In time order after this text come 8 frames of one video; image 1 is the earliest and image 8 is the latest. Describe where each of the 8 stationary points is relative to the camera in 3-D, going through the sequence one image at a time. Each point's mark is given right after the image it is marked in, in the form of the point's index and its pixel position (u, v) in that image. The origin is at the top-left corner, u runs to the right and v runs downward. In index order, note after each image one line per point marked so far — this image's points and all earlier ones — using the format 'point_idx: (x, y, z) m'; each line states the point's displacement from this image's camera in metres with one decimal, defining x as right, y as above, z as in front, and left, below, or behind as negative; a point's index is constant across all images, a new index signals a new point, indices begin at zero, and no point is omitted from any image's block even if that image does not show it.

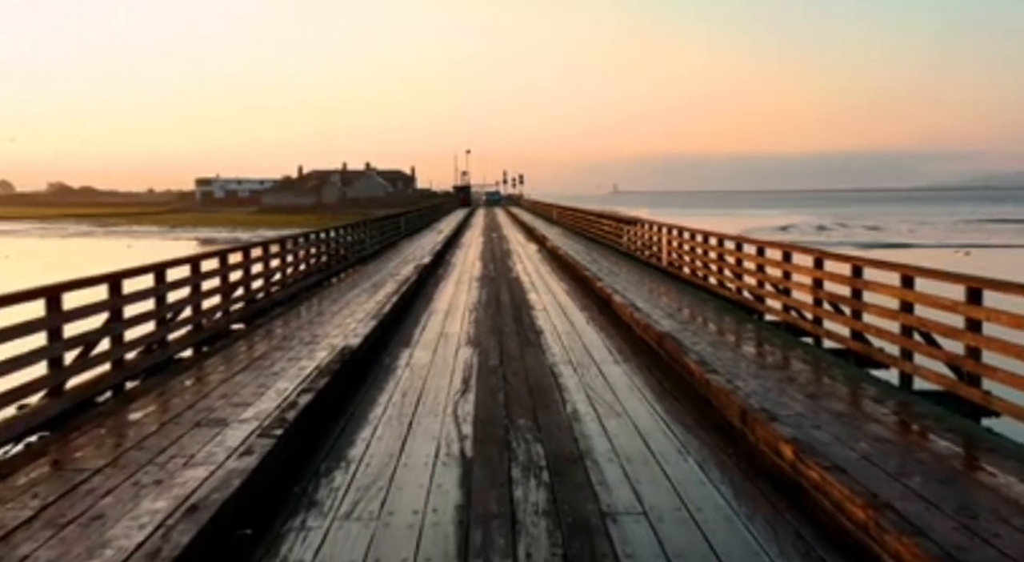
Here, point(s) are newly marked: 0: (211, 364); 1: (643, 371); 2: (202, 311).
0: (-2.9, -0.8, +7.3) m
1: (+1.3, -0.9, +7.4) m
2: (-3.4, -0.3, +8.3) m
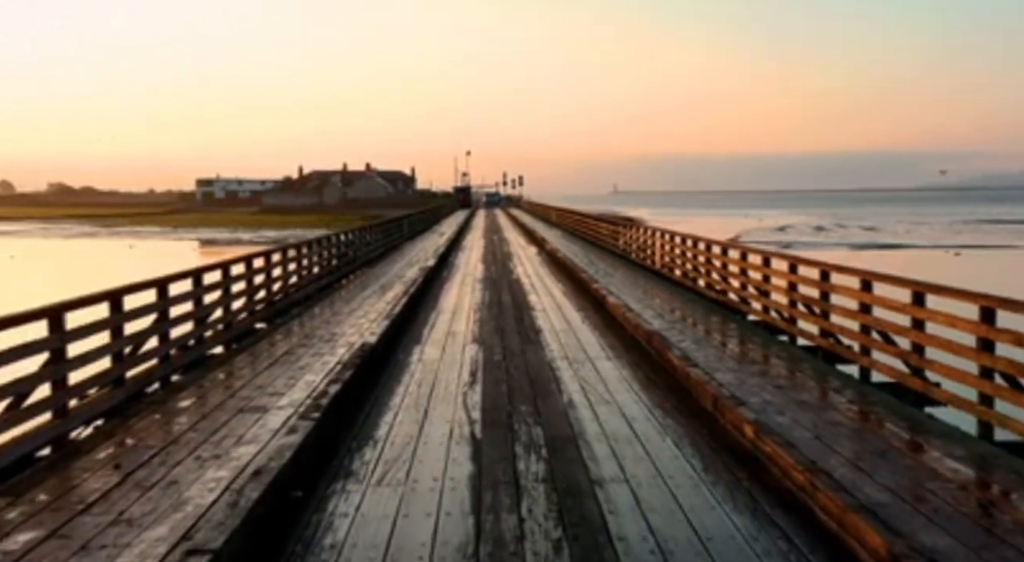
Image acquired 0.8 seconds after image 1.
0: (-2.9, -0.8, +8.0) m
1: (+1.3, -0.9, +8.1) m
2: (-3.4, -0.4, +9.1) m
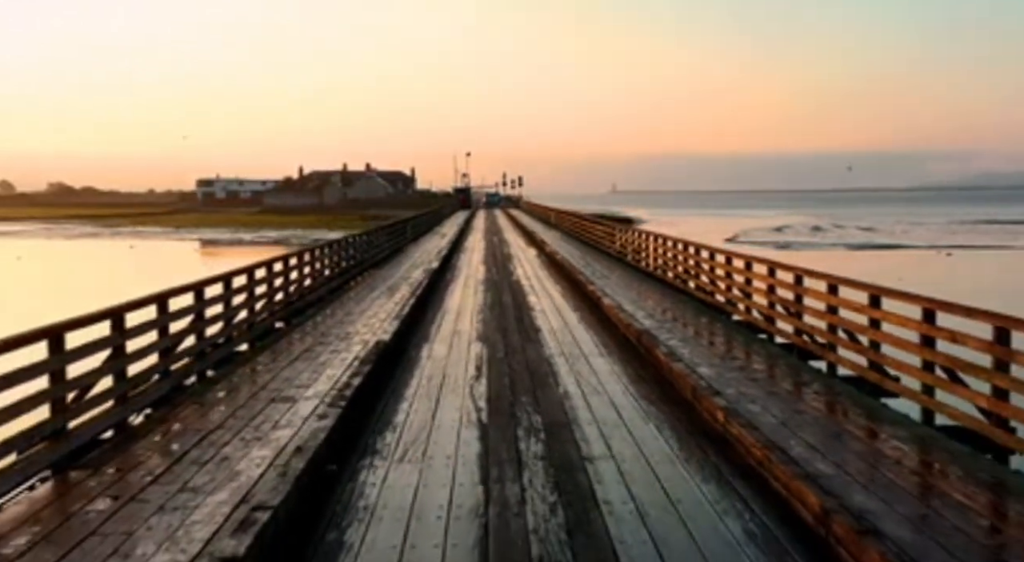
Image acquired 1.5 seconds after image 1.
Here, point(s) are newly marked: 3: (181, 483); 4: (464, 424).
0: (-2.9, -0.9, +8.7) m
1: (+1.3, -0.9, +8.9) m
2: (-3.4, -0.4, +9.8) m
3: (-2.1, -1.3, +4.7) m
4: (-0.4, -1.1, +6.0) m
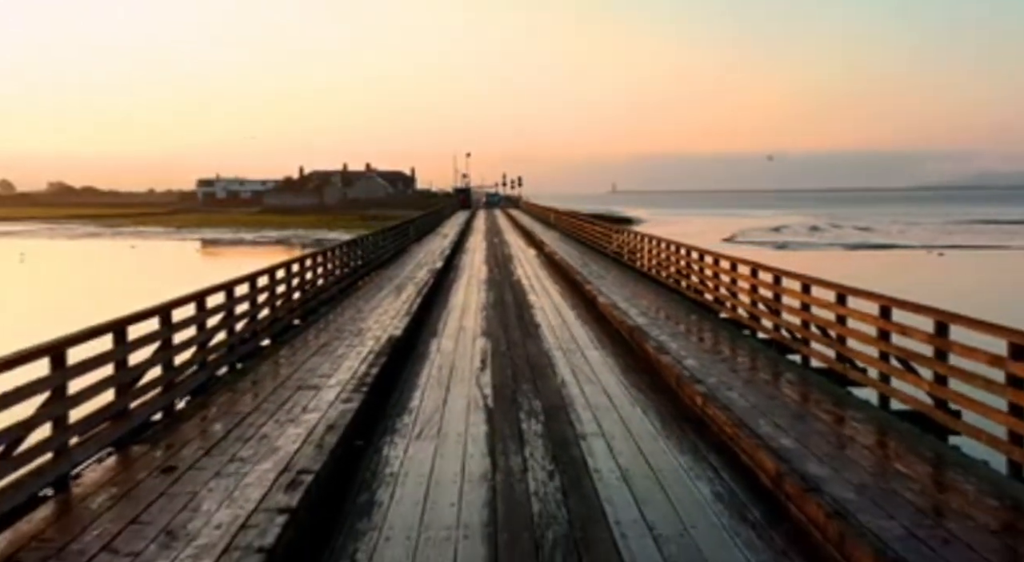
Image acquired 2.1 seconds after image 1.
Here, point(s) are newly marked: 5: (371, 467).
0: (-2.9, -0.9, +9.5) m
1: (+1.3, -0.9, +9.6) m
2: (-3.4, -0.4, +10.5) m
3: (-2.1, -1.3, +5.4) m
4: (-0.4, -1.1, +6.7) m
5: (-1.0, -1.3, +5.3) m
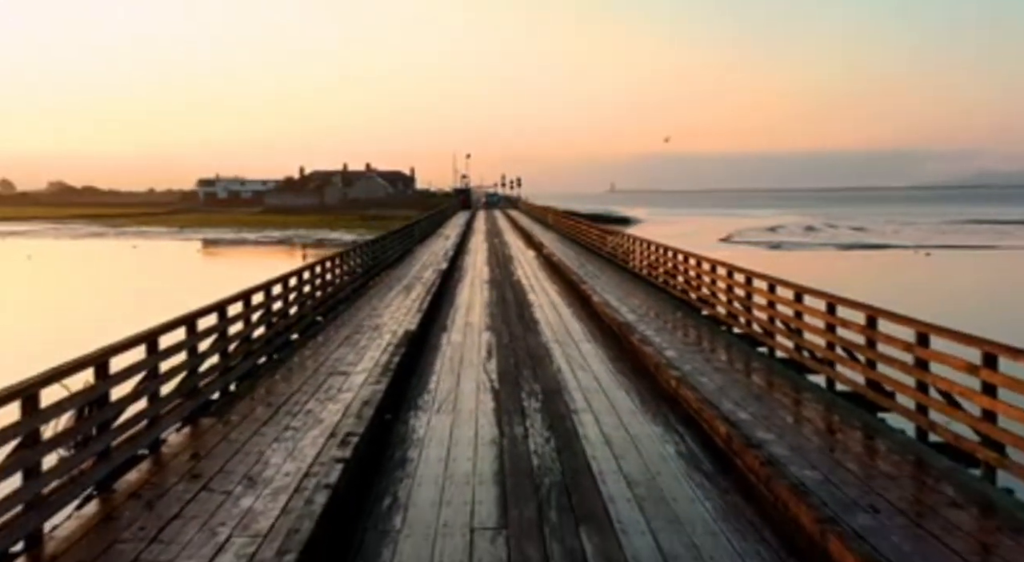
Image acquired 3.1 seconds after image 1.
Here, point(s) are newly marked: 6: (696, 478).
0: (-2.8, -0.9, +10.6) m
1: (+1.4, -0.9, +10.8) m
2: (-3.3, -0.4, +11.7) m
3: (-2.0, -1.3, +6.6) m
4: (-0.3, -1.2, +7.9) m
5: (-1.0, -1.3, +6.5) m
6: (+1.3, -1.4, +5.5) m
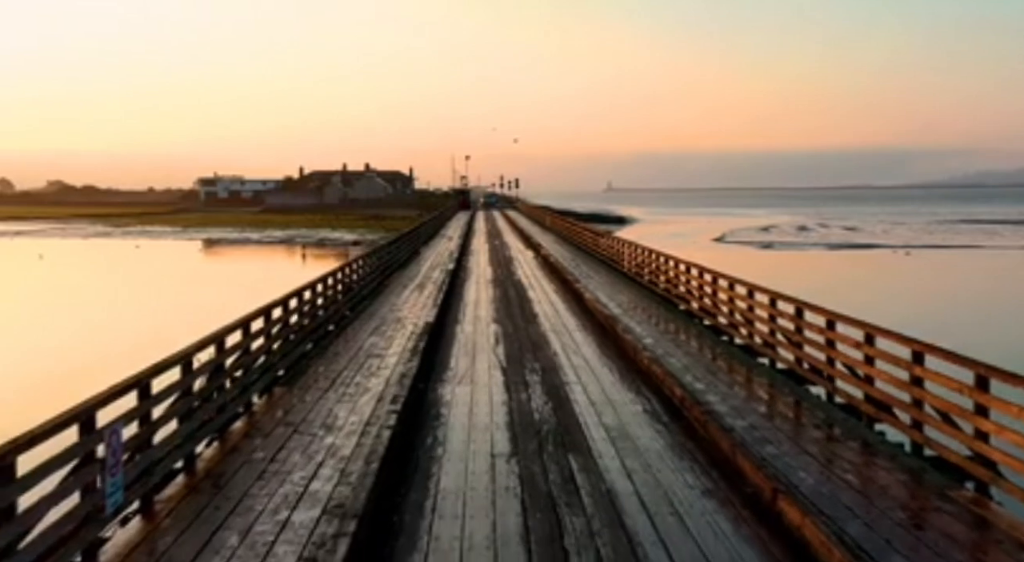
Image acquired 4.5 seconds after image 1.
0: (-2.8, -0.9, +12.5) m
1: (+1.4, -0.9, +12.7) m
2: (-3.3, -0.4, +13.6) m
3: (-2.0, -1.3, +8.5) m
4: (-0.3, -1.1, +9.8) m
5: (-0.9, -1.3, +8.4) m
6: (+1.4, -1.4, +7.4) m
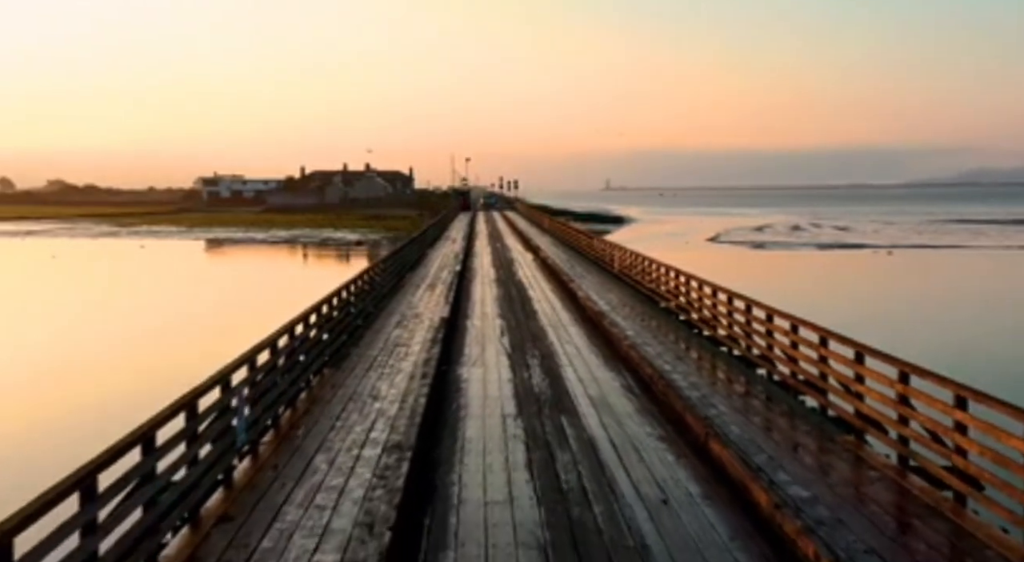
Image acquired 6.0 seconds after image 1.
0: (-2.7, -0.9, +14.6) m
1: (+1.5, -1.0, +14.8) m
2: (-3.2, -0.4, +15.7) m
3: (-1.9, -1.3, +10.6) m
4: (-0.2, -1.2, +11.9) m
5: (-0.8, -1.4, +10.5) m
6: (+1.5, -1.5, +9.5) m
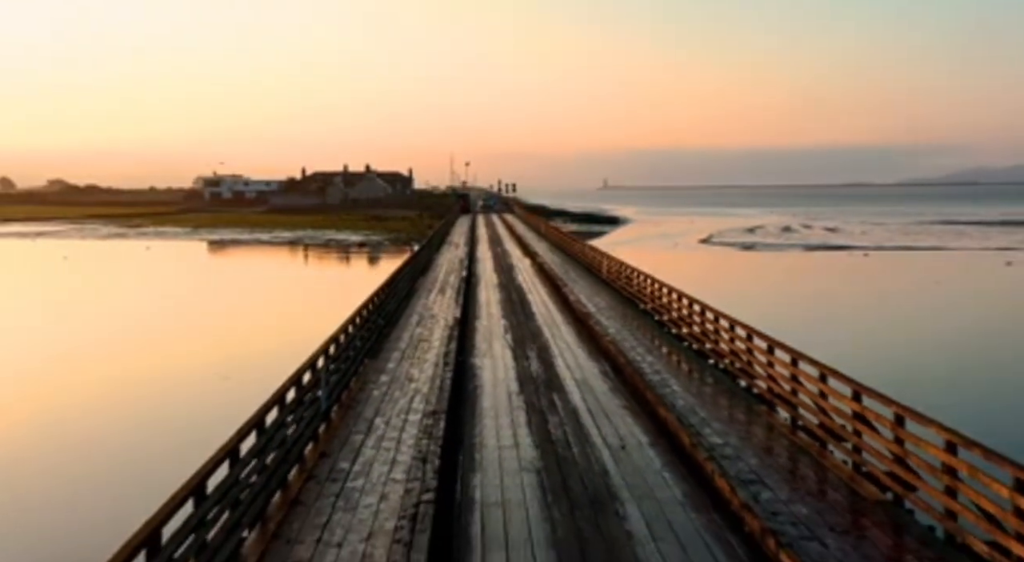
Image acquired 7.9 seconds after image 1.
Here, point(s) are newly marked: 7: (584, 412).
0: (-2.7, -1.1, +17.4) m
1: (+1.5, -1.1, +17.6) m
2: (-3.2, -0.6, +18.5) m
3: (-1.8, -1.5, +13.4) m
4: (-0.1, -1.3, +14.7) m
5: (-0.8, -1.5, +13.3) m
6: (+1.5, -1.6, +12.3) m
7: (+1.0, -1.8, +10.3) m
